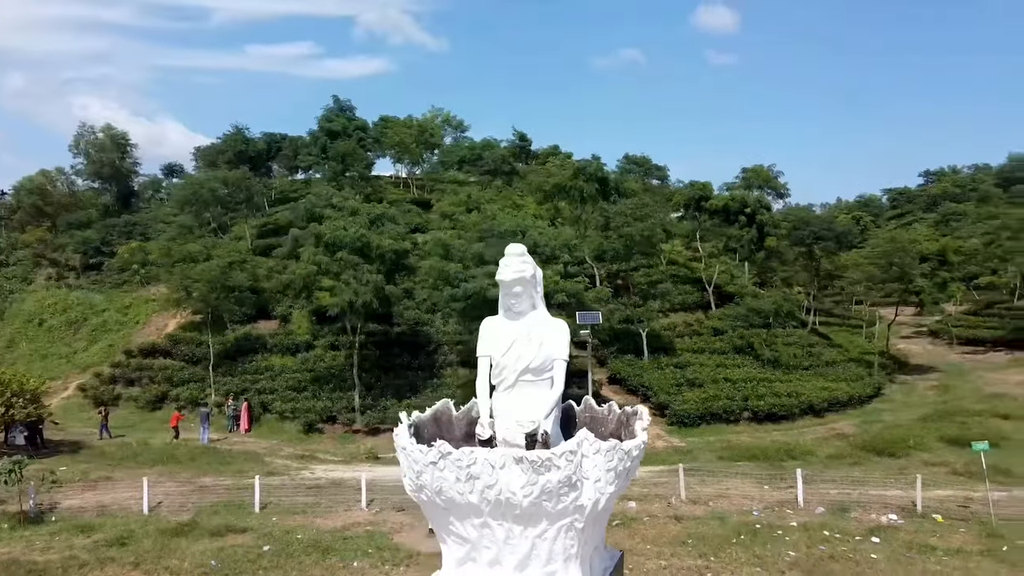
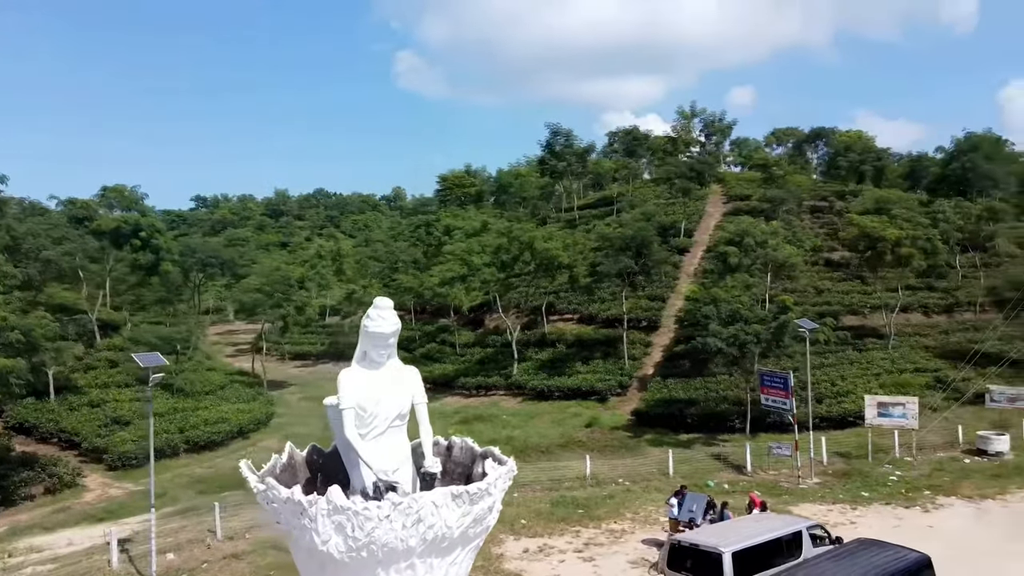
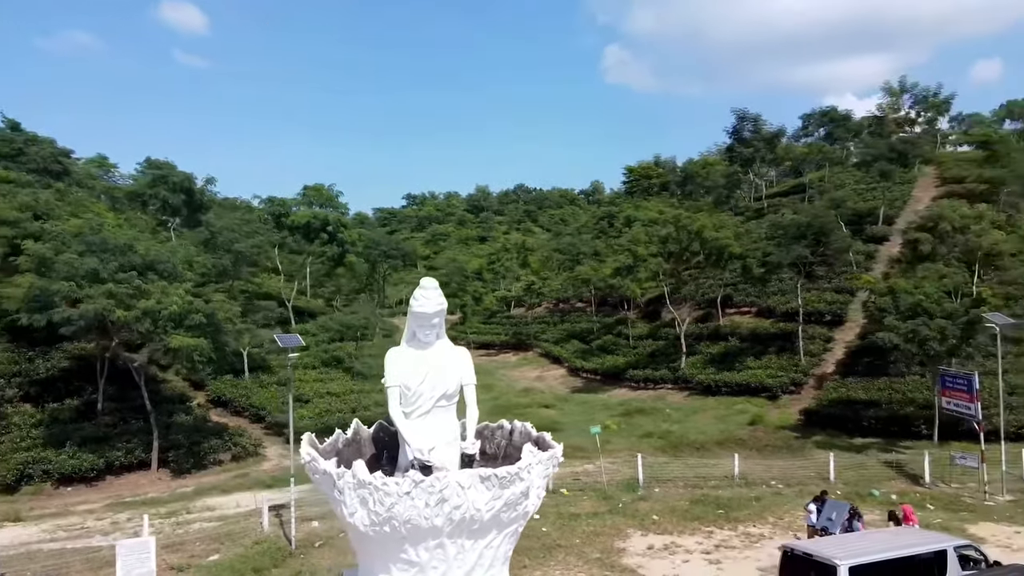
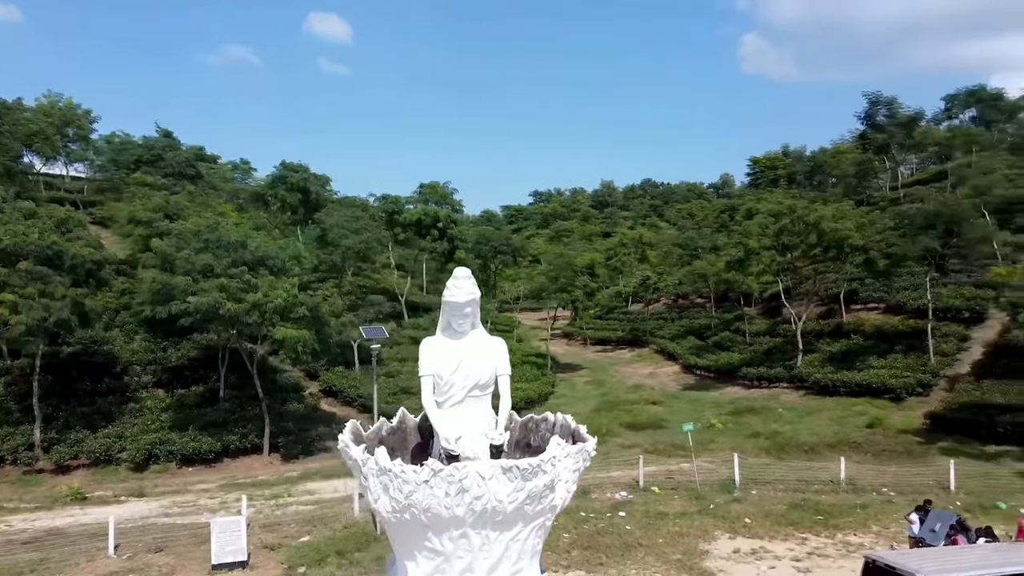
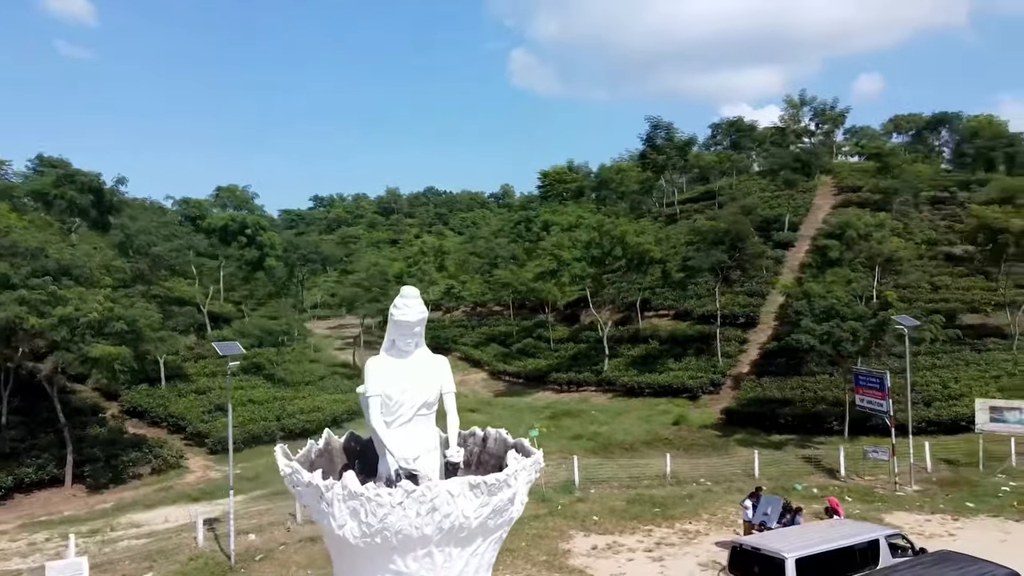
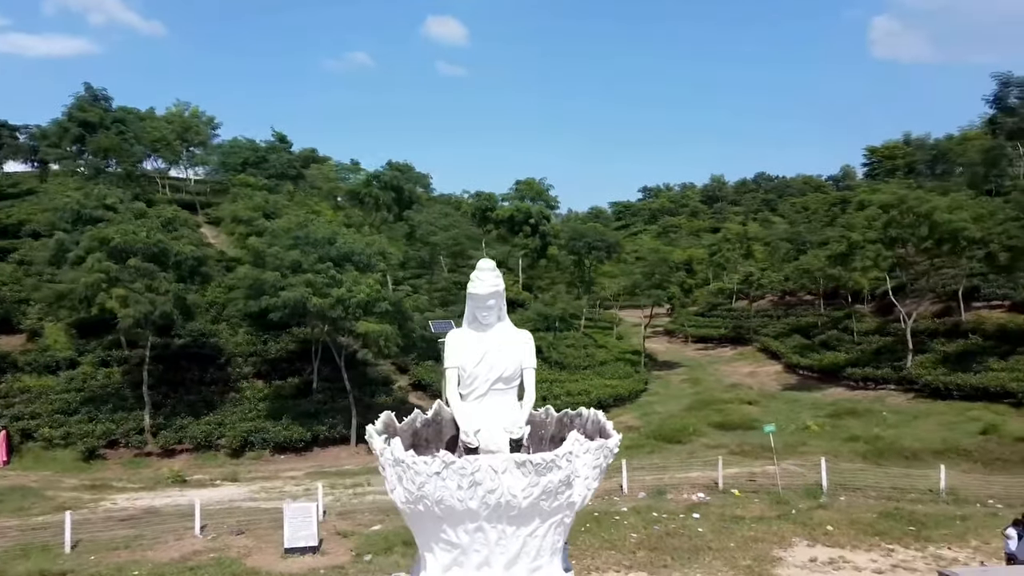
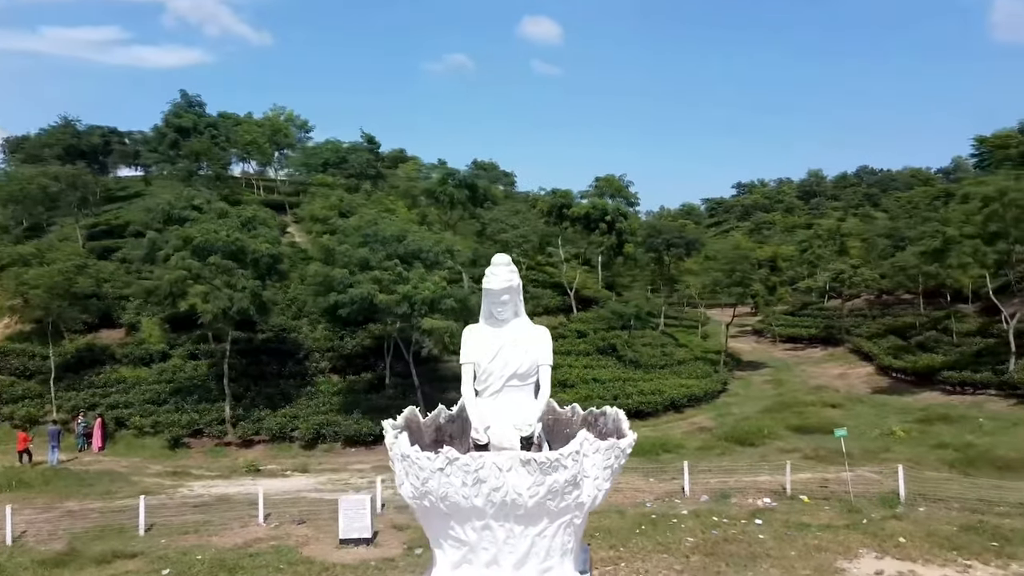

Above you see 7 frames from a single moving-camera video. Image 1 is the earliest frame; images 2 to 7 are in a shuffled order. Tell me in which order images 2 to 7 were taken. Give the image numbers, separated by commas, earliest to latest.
7, 6, 4, 3, 5, 2
